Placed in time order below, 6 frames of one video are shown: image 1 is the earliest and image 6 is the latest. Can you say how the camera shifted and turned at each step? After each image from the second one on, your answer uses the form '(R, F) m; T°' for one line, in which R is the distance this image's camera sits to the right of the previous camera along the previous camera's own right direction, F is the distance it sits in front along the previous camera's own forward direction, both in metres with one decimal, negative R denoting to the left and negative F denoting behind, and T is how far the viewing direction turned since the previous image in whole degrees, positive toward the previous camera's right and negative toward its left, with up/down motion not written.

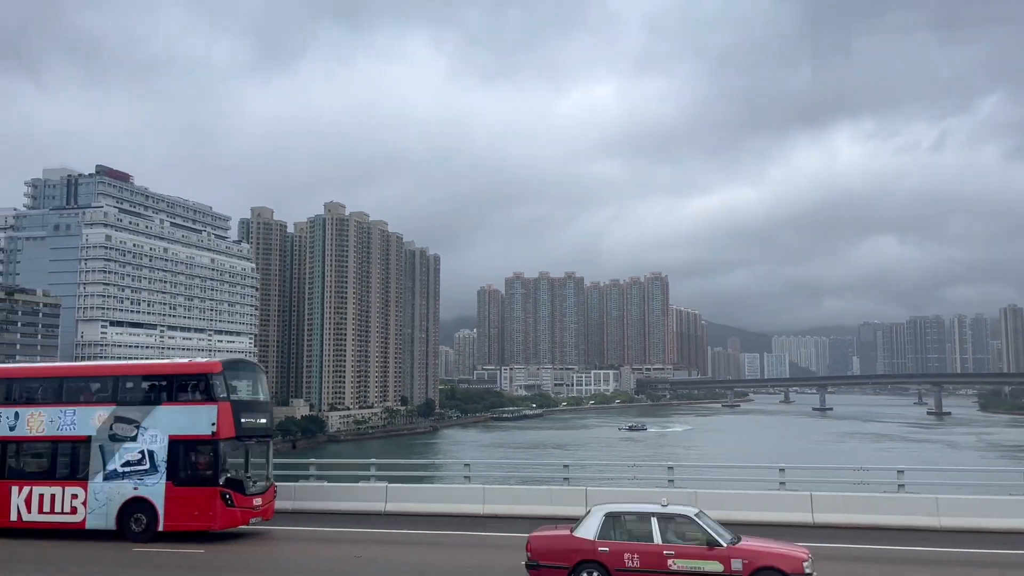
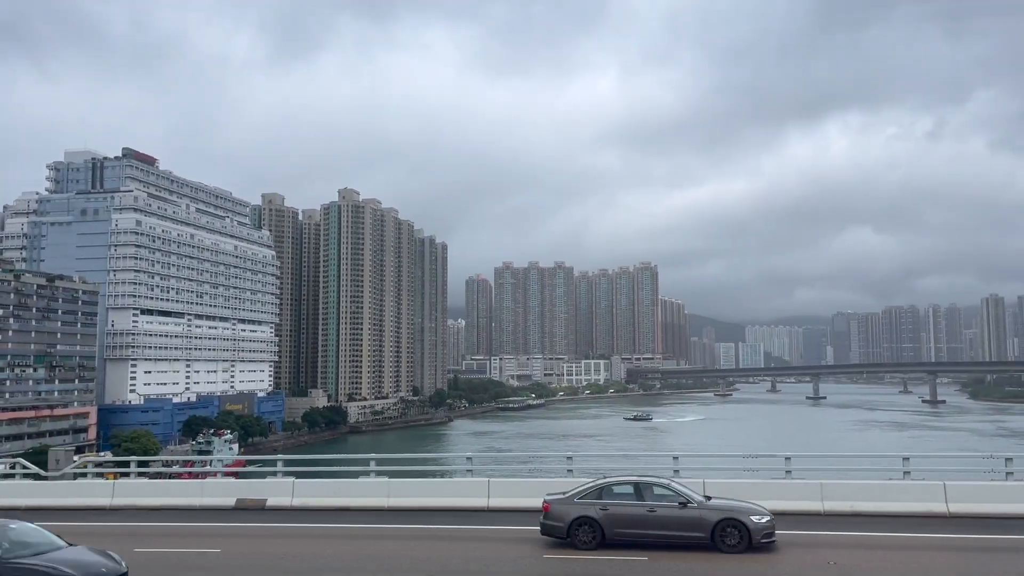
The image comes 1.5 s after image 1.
(-5.2, +1.3) m; +2°
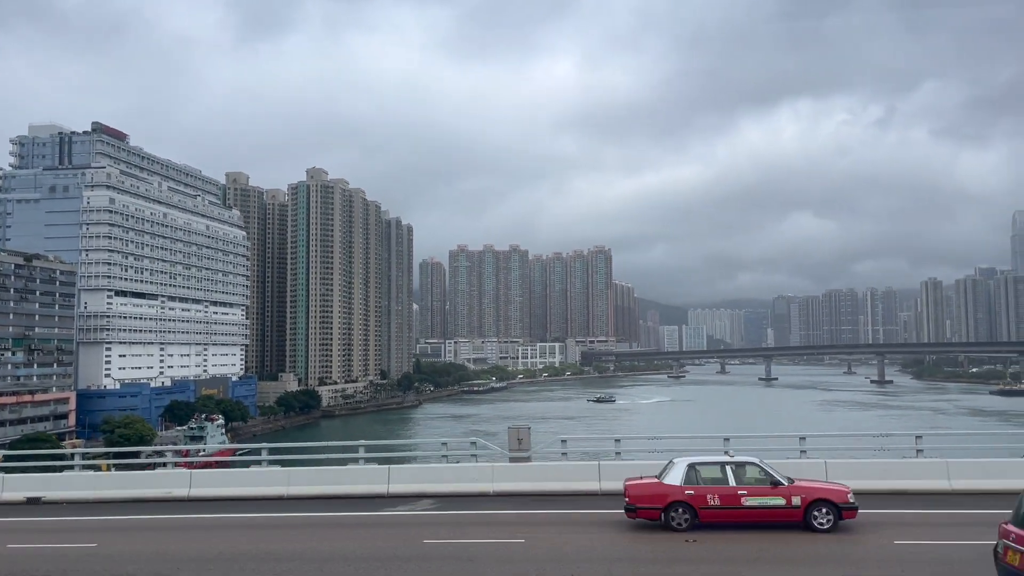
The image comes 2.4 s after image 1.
(-3.1, +0.7) m; +4°
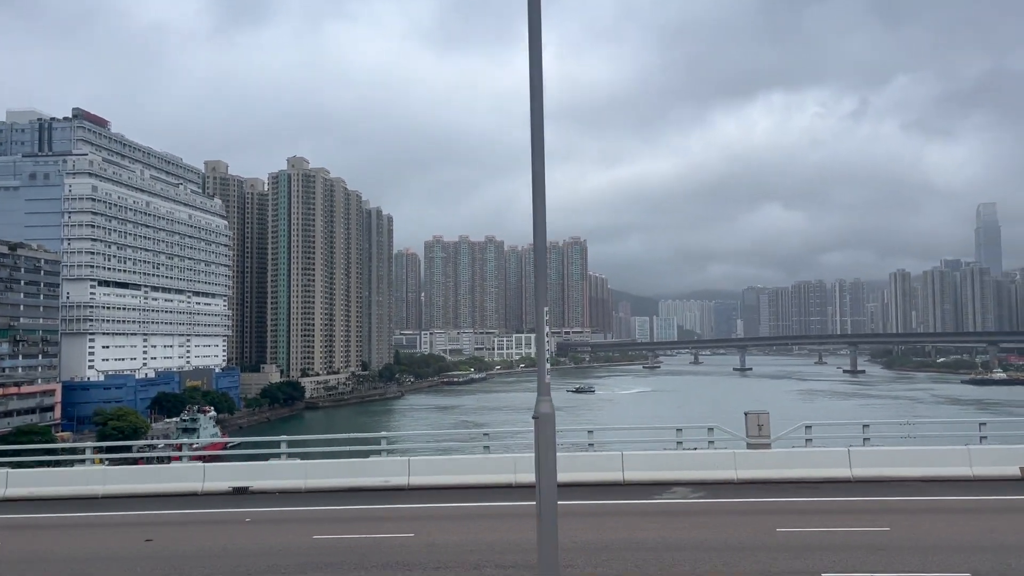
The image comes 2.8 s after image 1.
(-1.4, +0.3) m; +2°
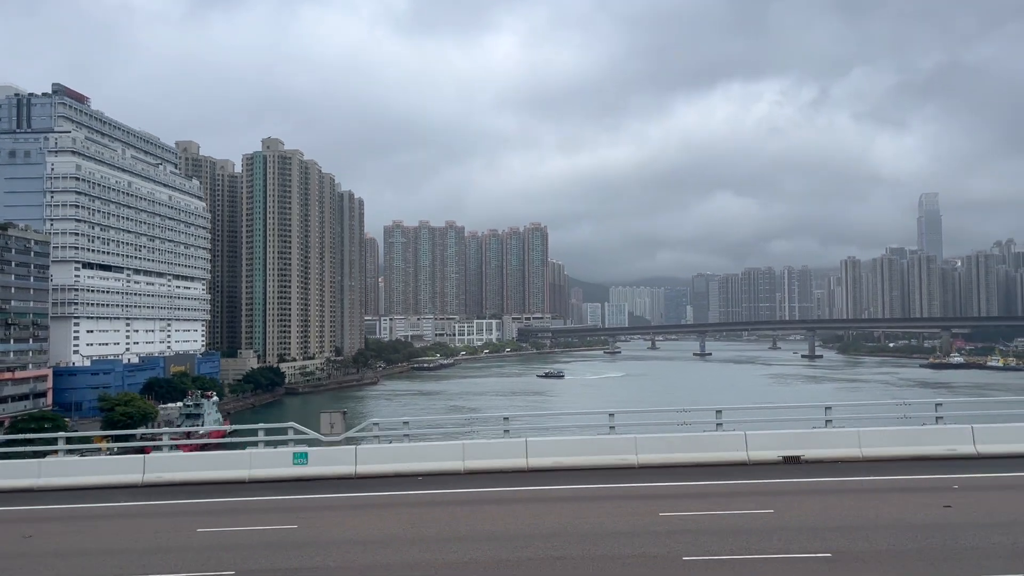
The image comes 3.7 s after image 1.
(-3.2, +0.4) m; +3°
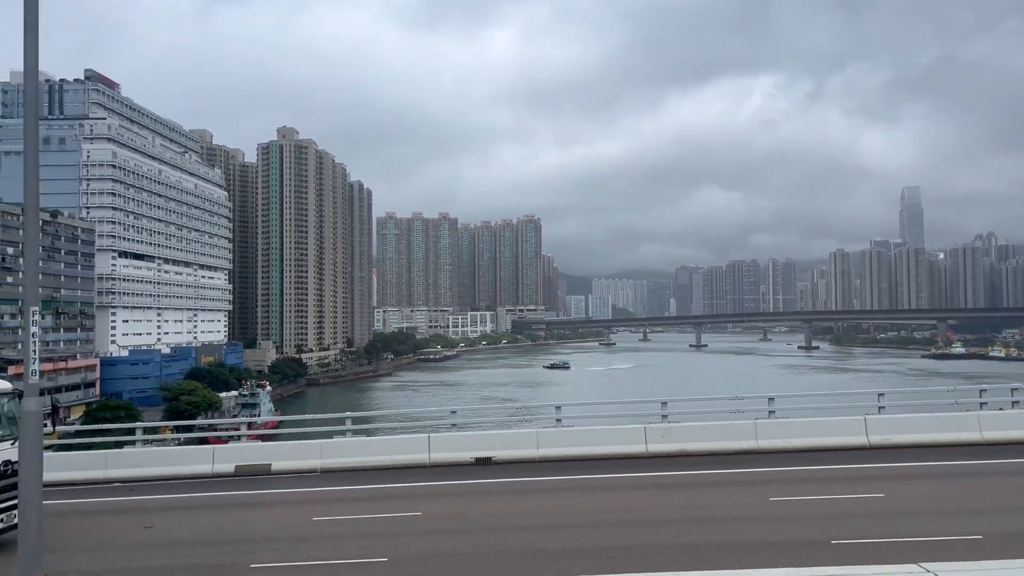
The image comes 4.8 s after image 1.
(-4.0, +0.3) m; +1°
